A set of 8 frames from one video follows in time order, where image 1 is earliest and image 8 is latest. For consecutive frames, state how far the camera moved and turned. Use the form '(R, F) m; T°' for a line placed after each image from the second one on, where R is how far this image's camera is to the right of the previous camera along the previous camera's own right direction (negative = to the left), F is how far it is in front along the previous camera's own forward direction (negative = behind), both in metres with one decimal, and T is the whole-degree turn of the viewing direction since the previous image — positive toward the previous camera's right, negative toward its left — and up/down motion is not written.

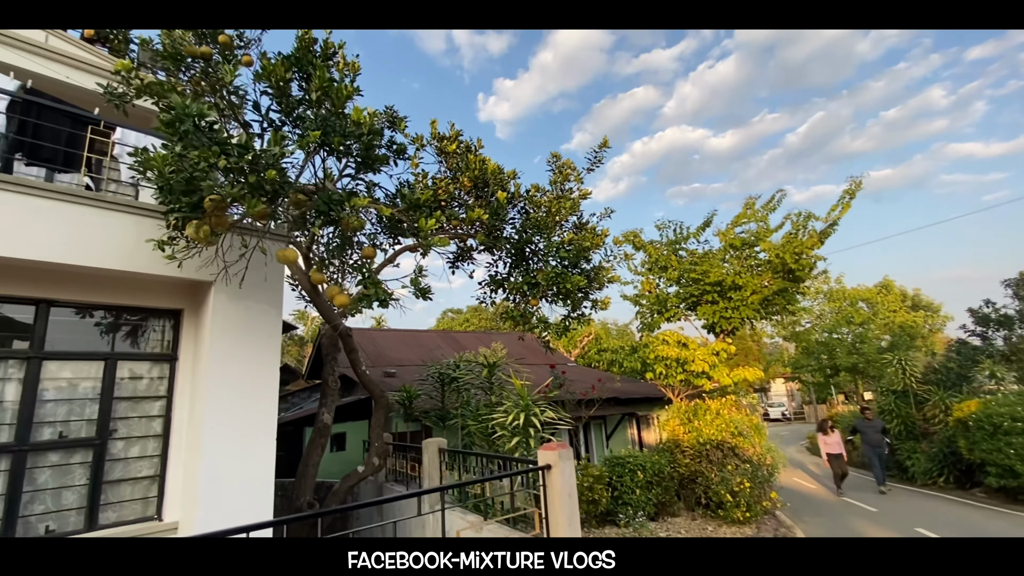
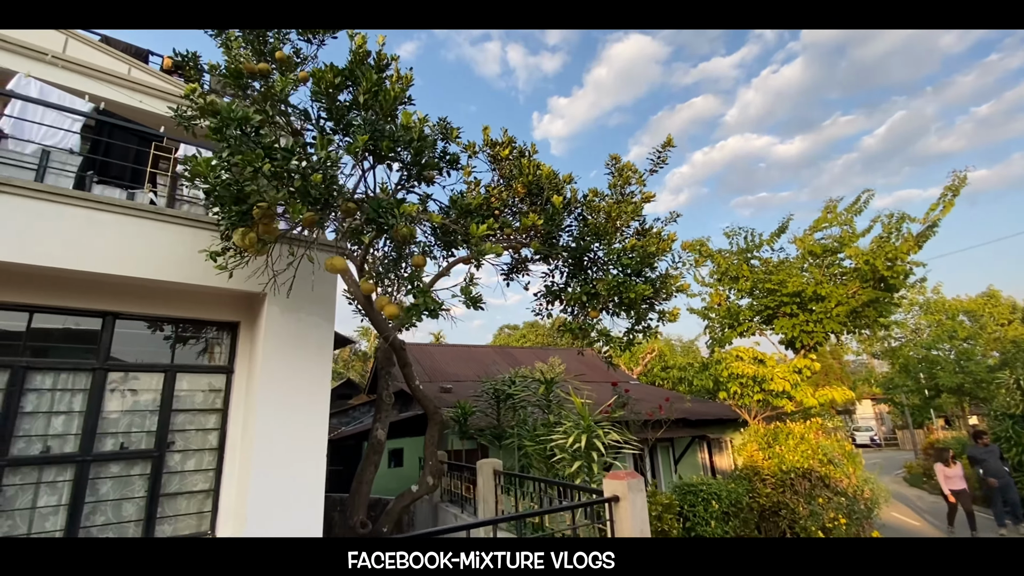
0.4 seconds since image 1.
(0.0, +0.3) m; -7°
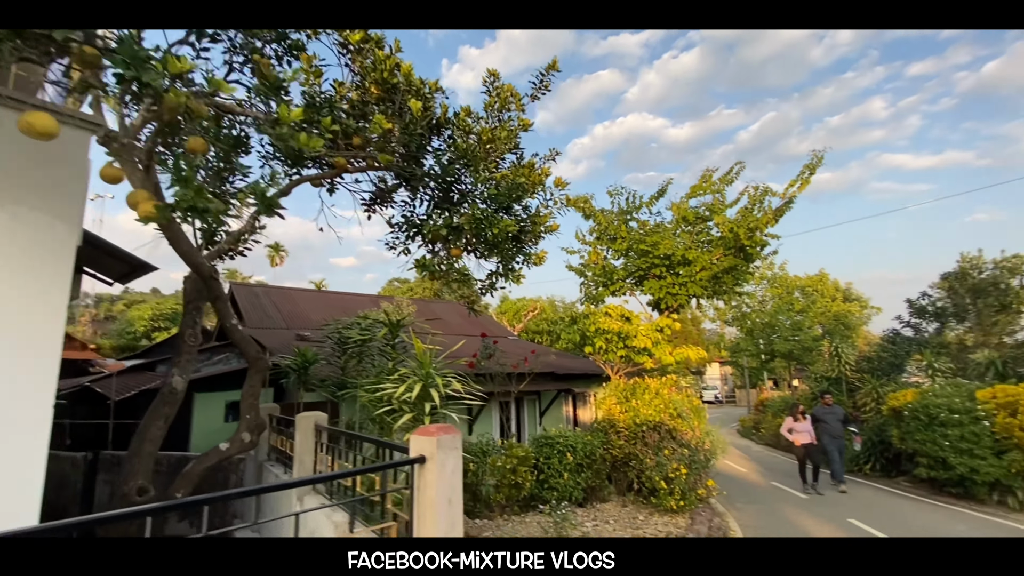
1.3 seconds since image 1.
(+0.5, +0.7) m; +13°
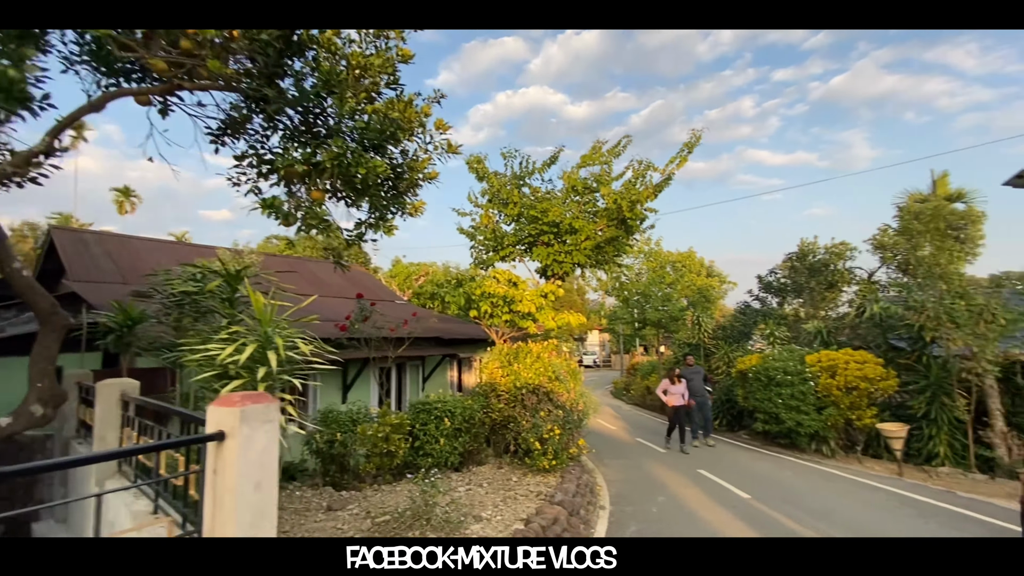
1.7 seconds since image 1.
(+0.2, +0.4) m; +13°
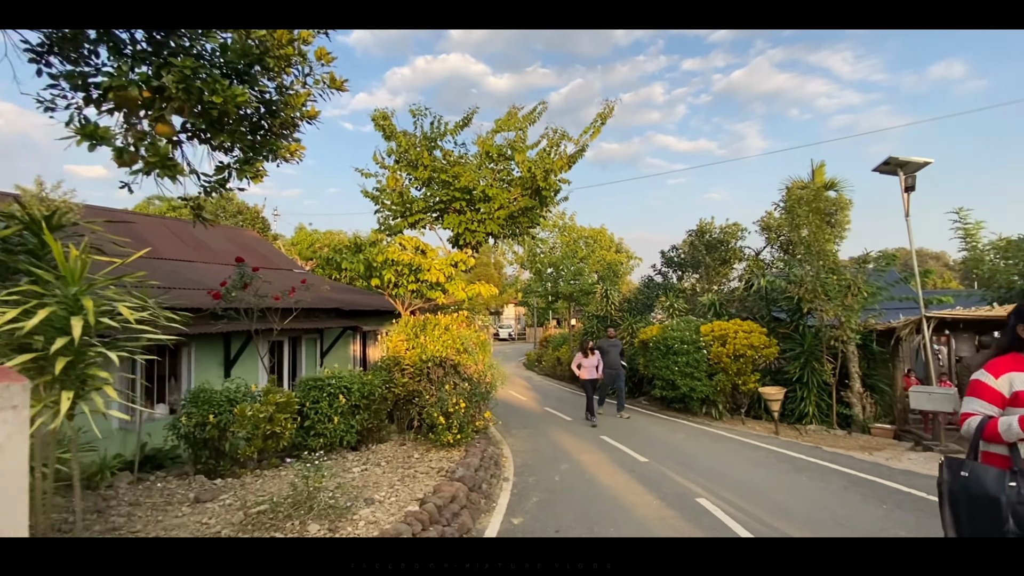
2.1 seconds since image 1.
(+0.2, +0.4) m; +10°
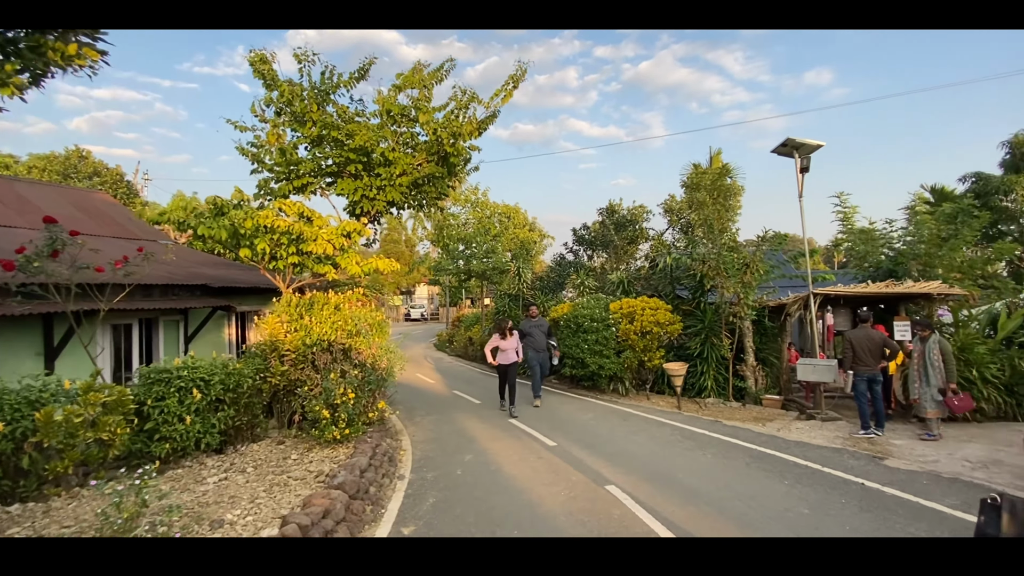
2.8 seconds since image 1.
(+0.2, +0.7) m; +10°
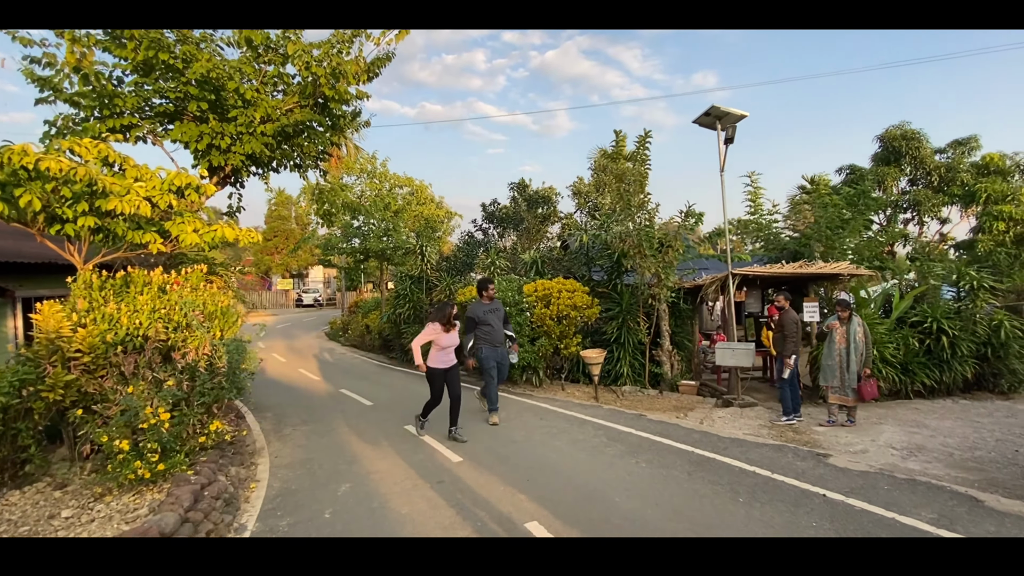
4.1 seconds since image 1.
(+0.1, +1.3) m; +11°
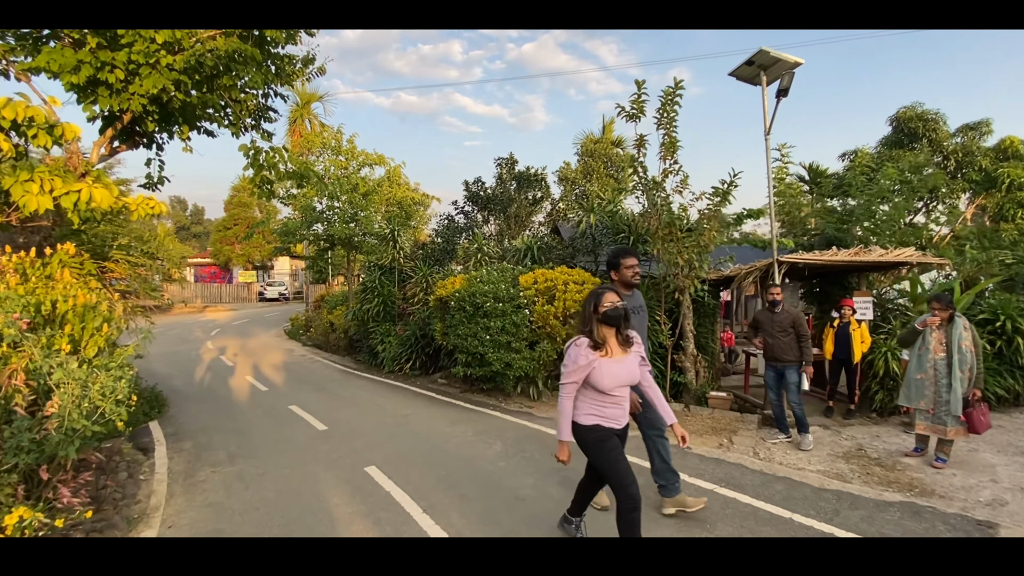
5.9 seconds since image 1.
(-0.3, +1.8) m; +3°
